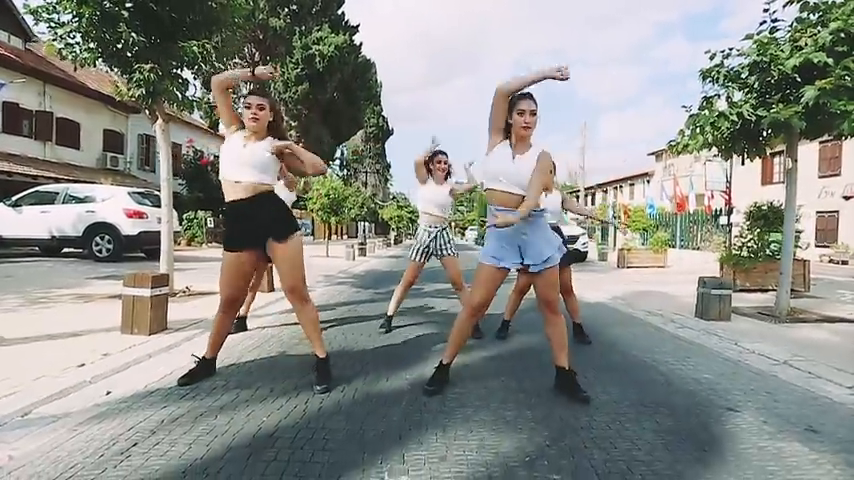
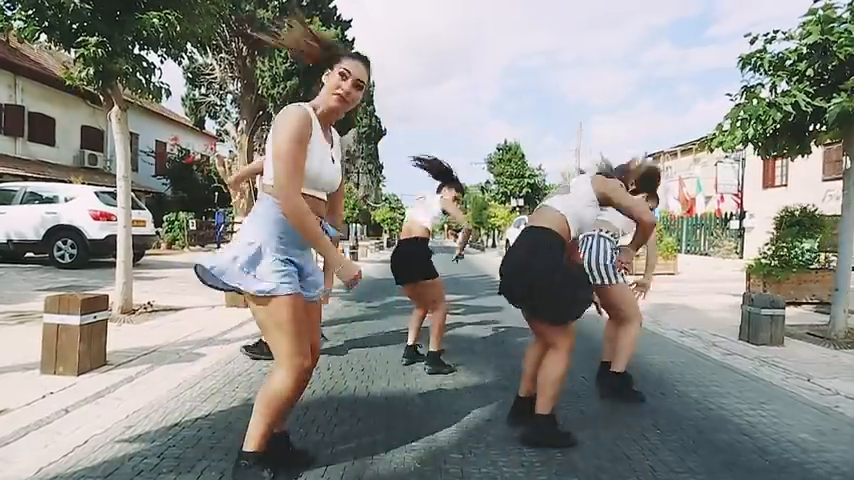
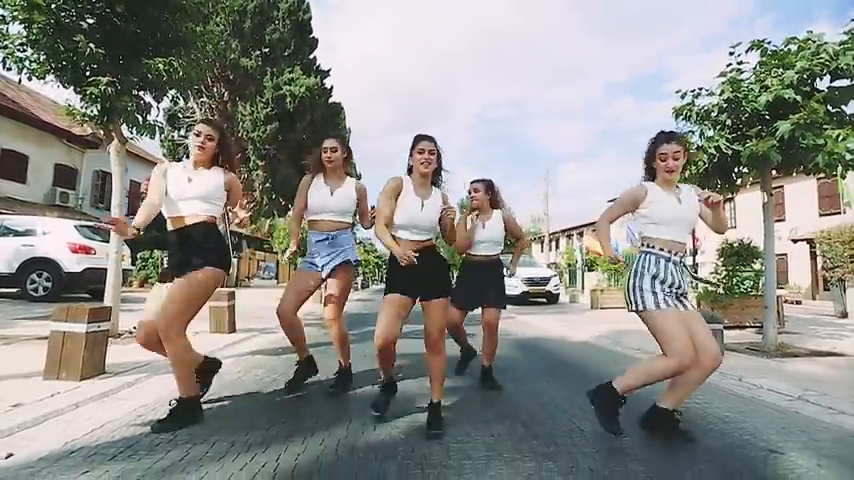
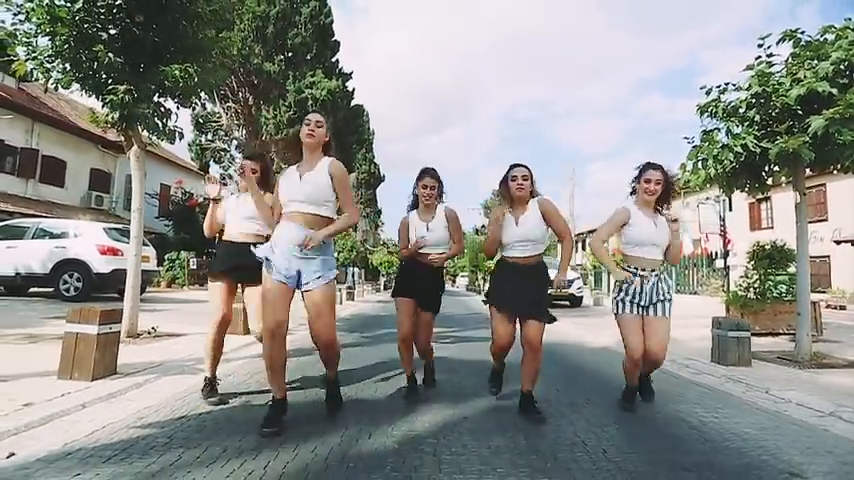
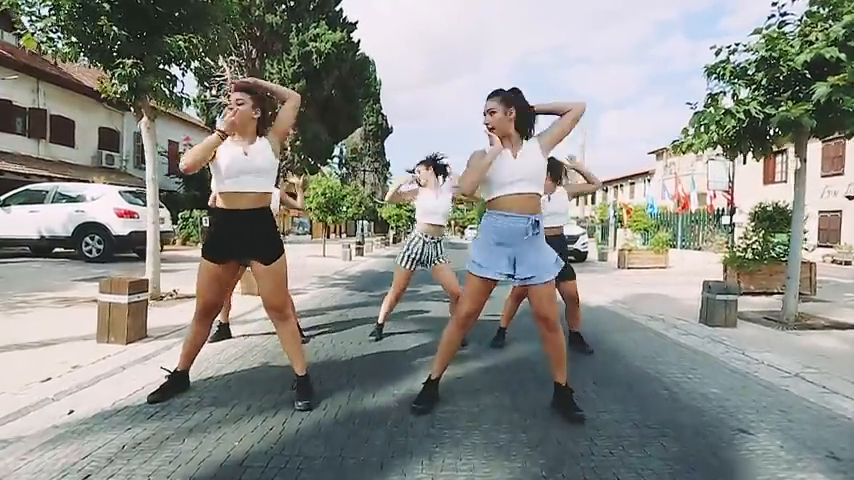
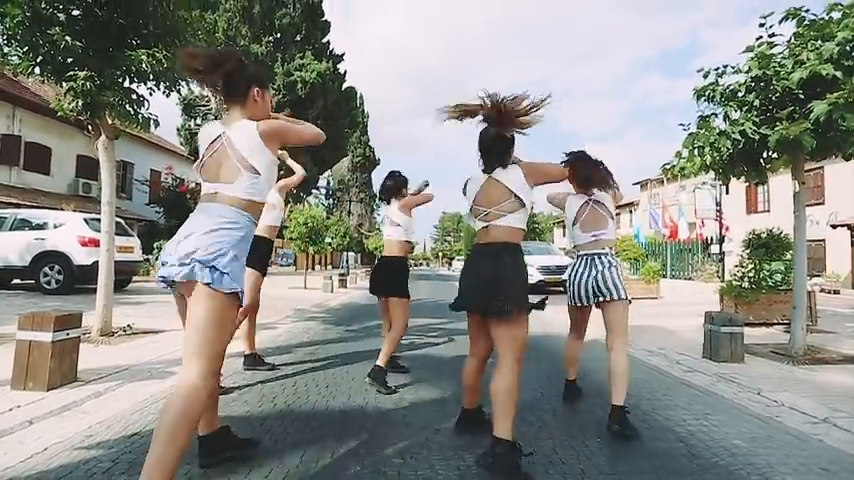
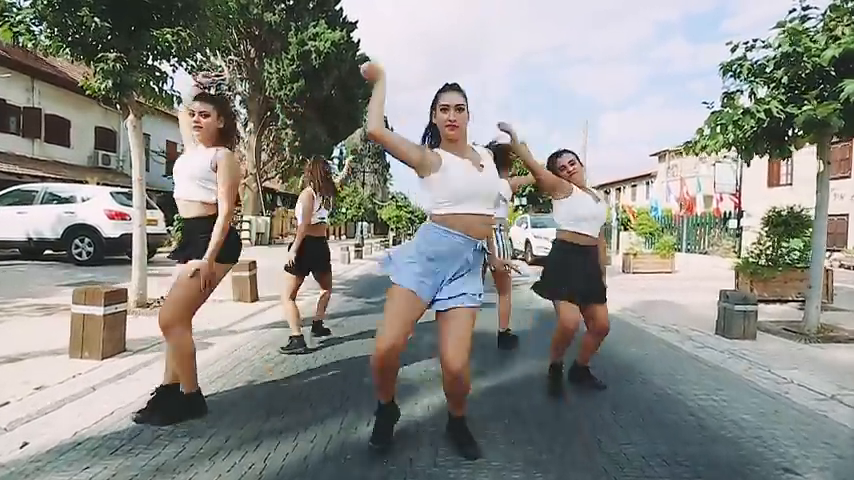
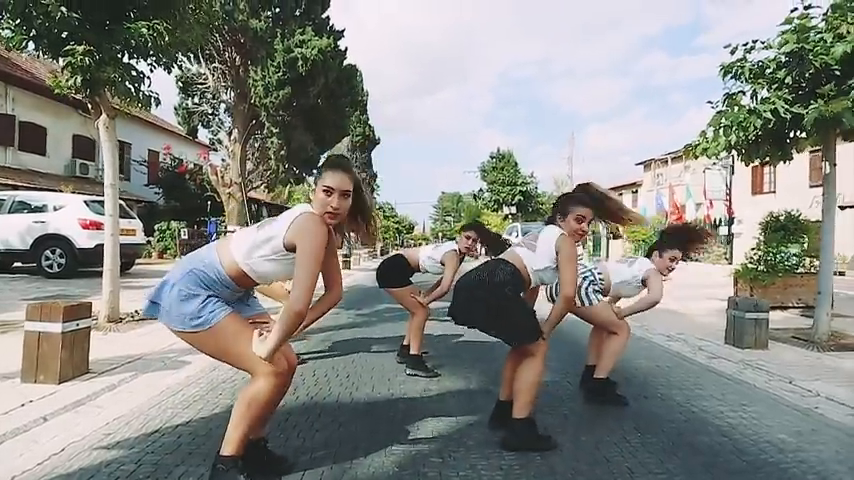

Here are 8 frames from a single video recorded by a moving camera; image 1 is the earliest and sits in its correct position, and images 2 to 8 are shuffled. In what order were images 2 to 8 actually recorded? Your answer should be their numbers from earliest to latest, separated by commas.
5, 7, 2, 8, 6, 4, 3
